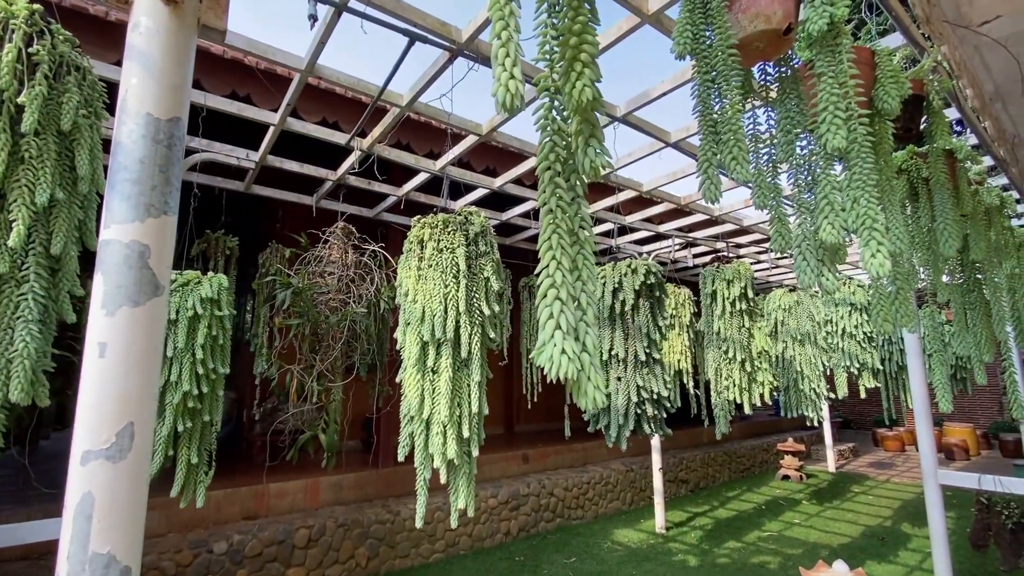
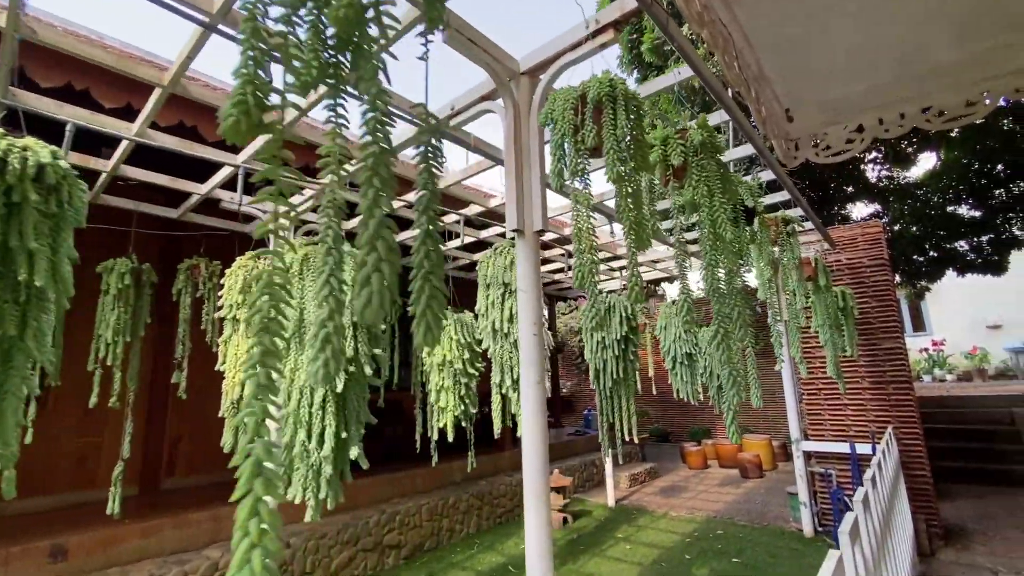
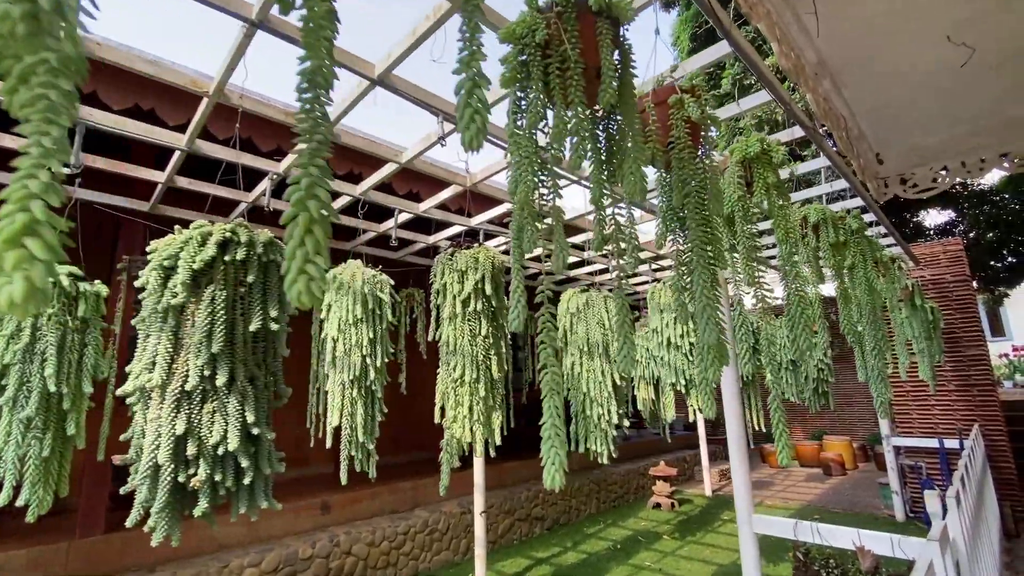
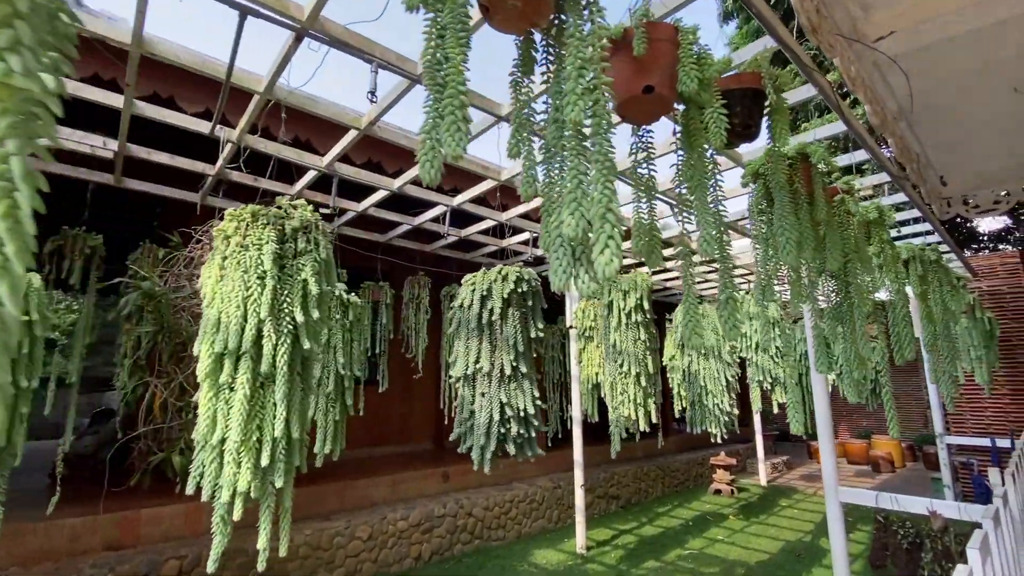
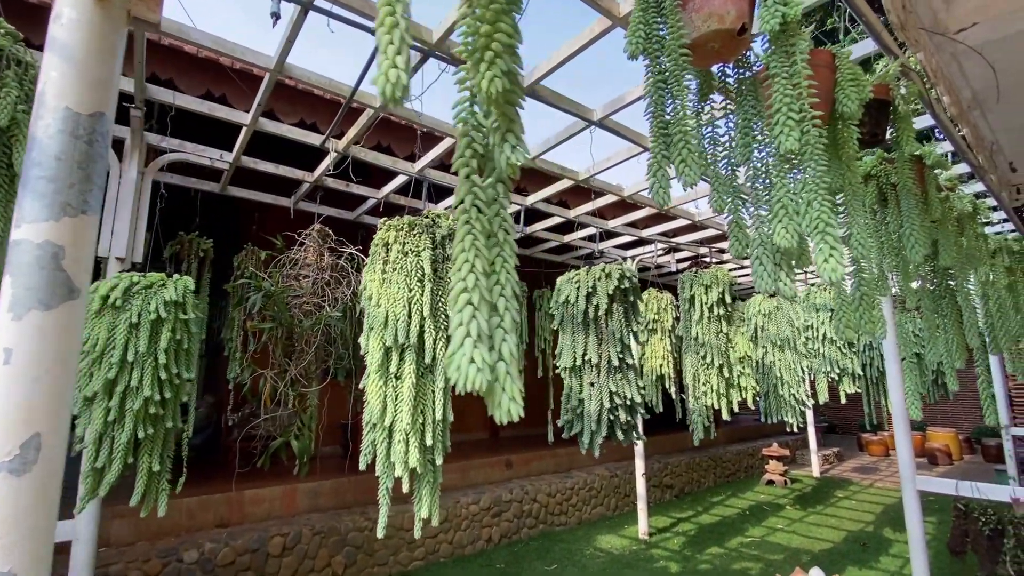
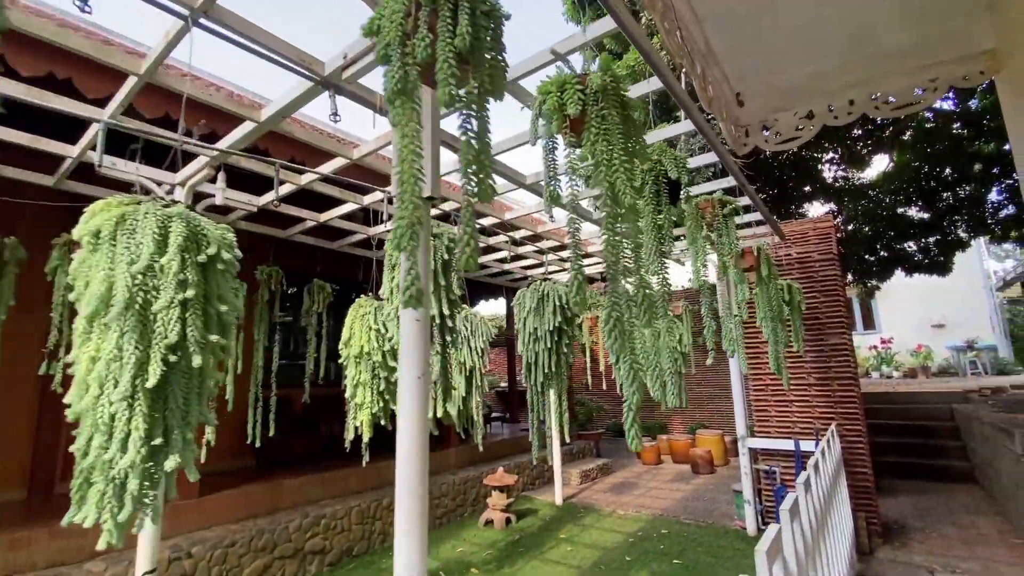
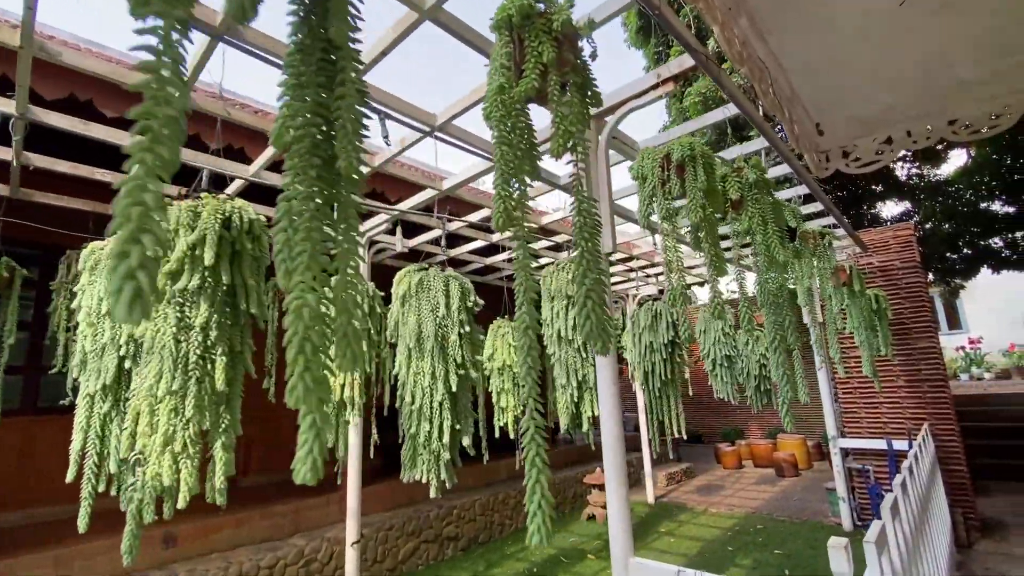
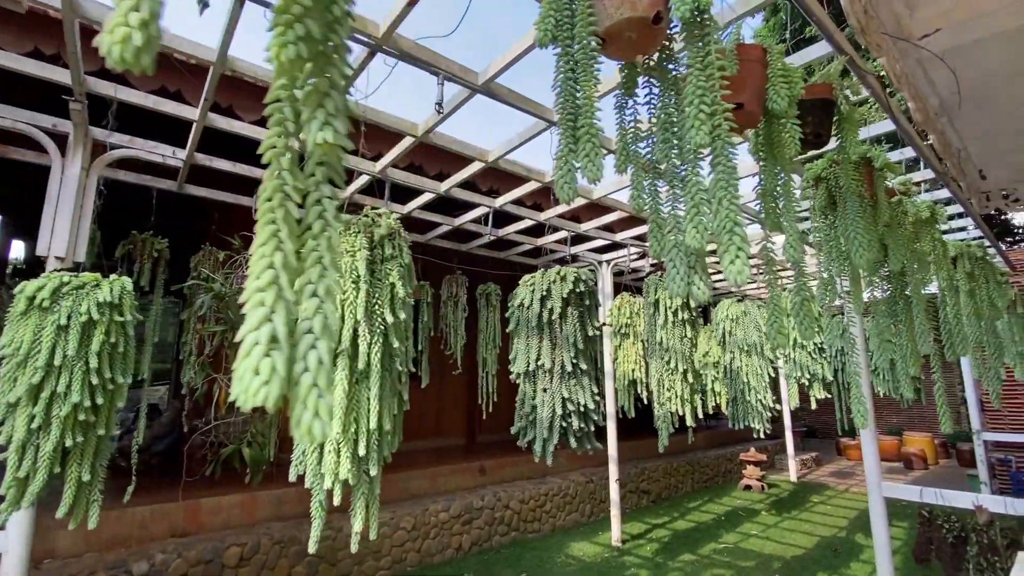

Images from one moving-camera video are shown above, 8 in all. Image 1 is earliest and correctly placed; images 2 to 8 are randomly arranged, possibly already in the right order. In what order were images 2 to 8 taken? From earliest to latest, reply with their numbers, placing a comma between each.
5, 8, 4, 3, 7, 2, 6
